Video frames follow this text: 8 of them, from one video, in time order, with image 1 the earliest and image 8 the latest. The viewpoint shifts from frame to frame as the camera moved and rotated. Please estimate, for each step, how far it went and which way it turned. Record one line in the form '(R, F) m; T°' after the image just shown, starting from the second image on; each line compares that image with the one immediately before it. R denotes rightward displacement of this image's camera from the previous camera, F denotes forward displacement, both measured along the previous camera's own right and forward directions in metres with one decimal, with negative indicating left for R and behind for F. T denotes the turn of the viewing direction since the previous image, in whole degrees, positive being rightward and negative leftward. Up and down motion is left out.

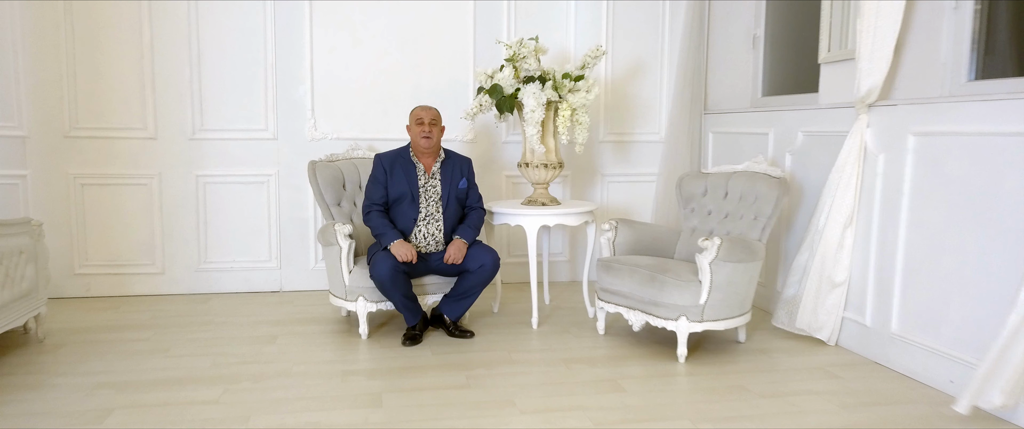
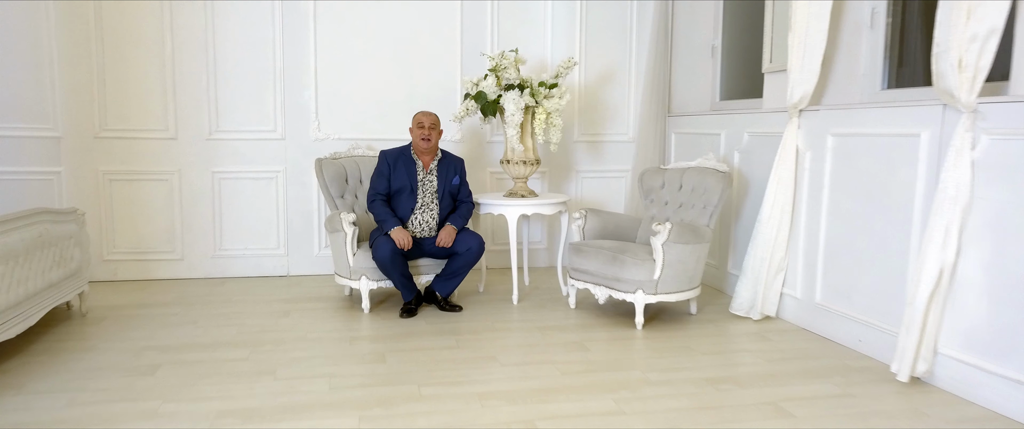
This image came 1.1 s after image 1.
(0.0, -0.5) m; +1°
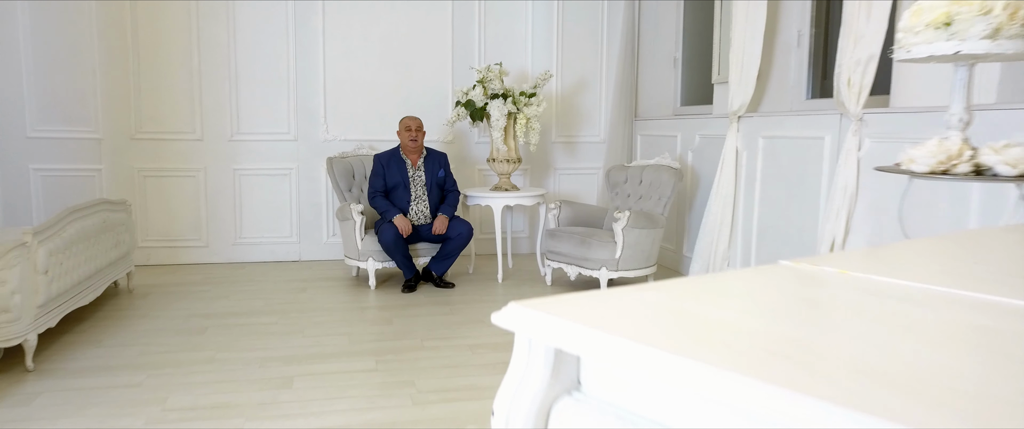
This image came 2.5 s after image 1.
(0.0, -0.7) m; +1°
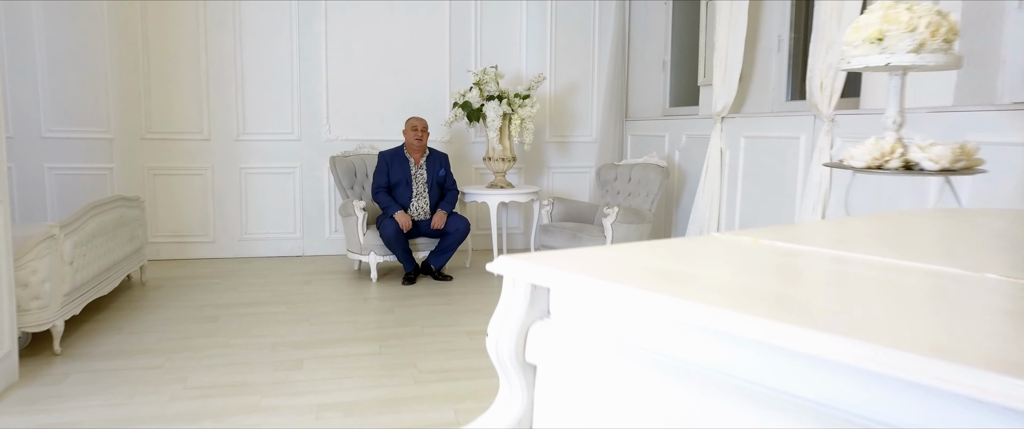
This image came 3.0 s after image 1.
(0.0, -0.2) m; 0°
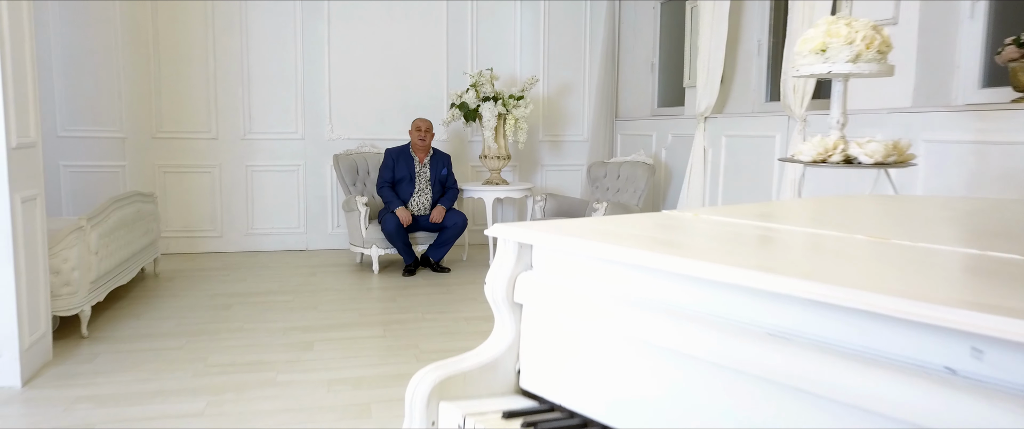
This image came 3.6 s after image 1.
(0.0, -0.3) m; 0°
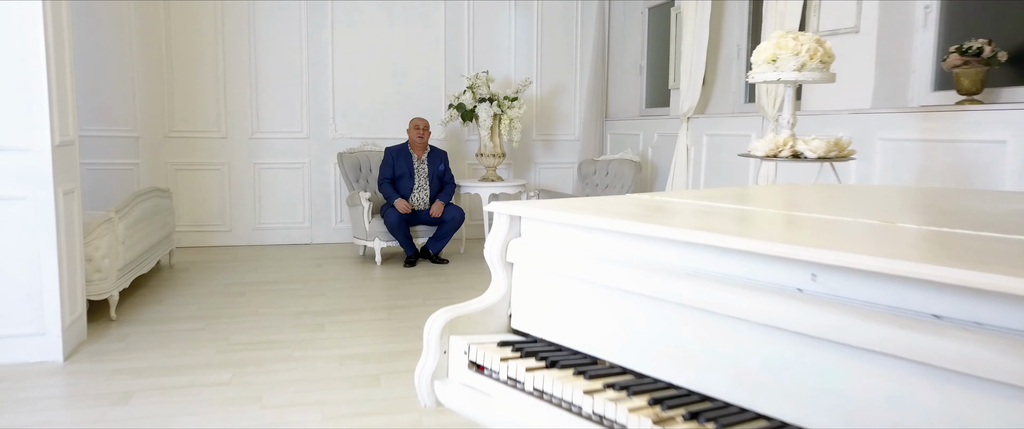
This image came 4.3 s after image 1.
(0.0, -0.3) m; 0°
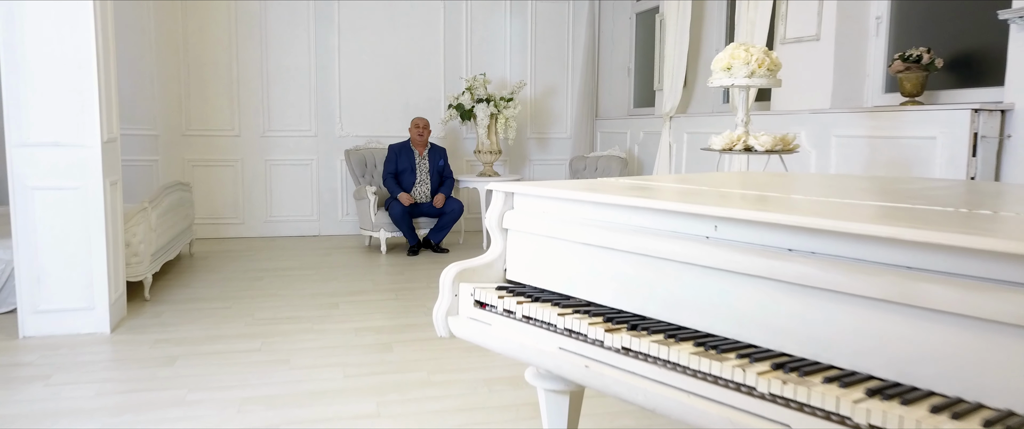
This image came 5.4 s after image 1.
(0.0, -0.4) m; 0°
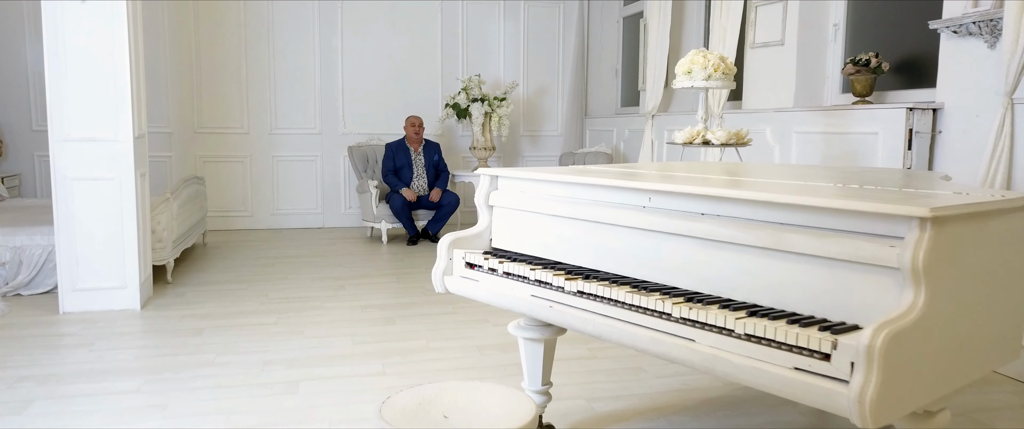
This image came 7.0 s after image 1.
(0.0, -0.4) m; 0°
